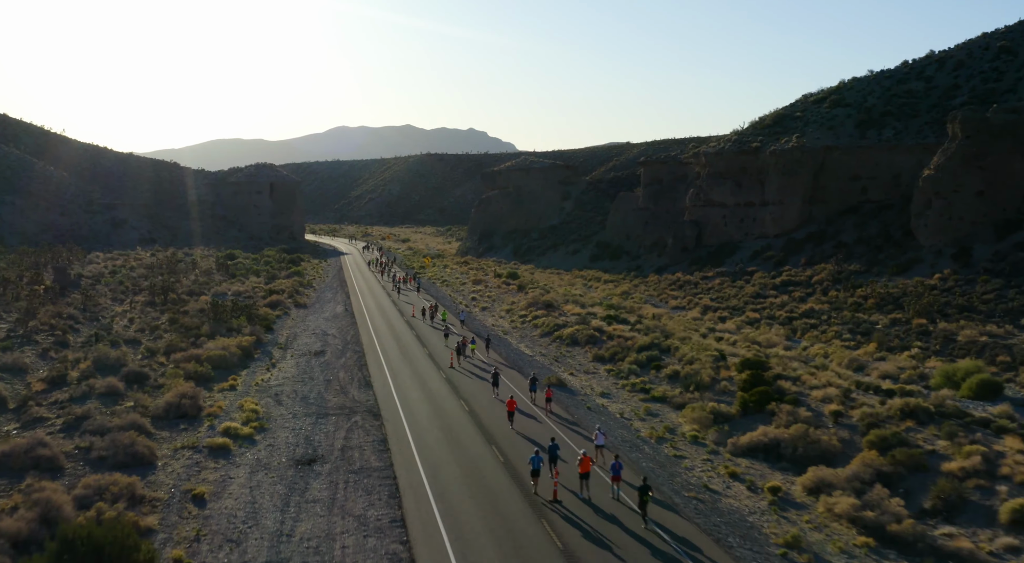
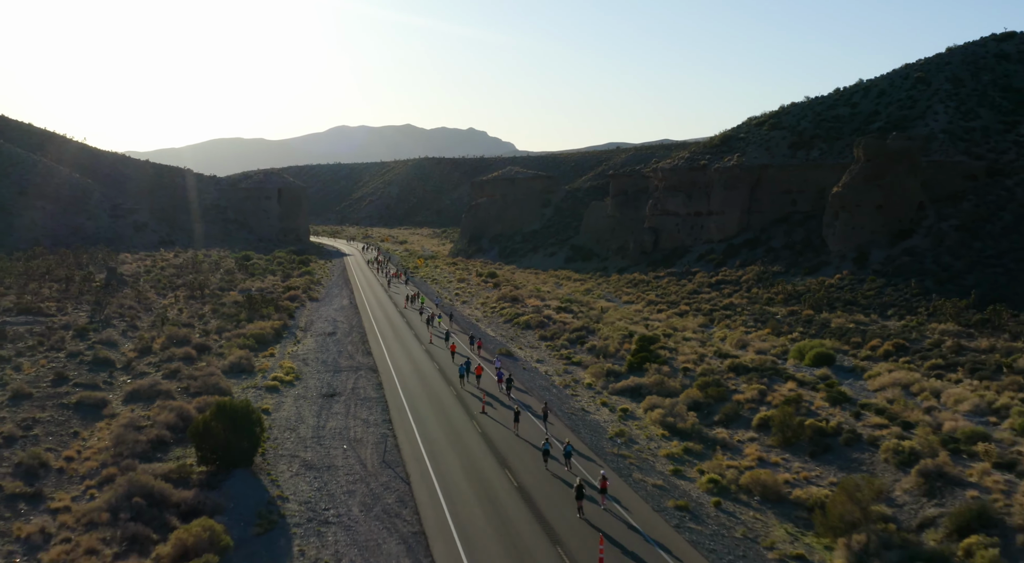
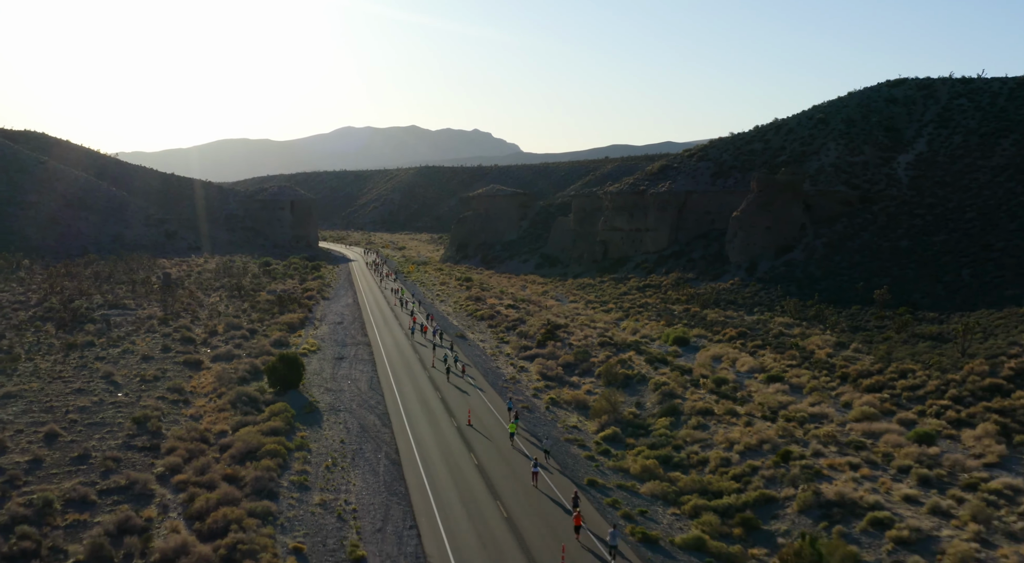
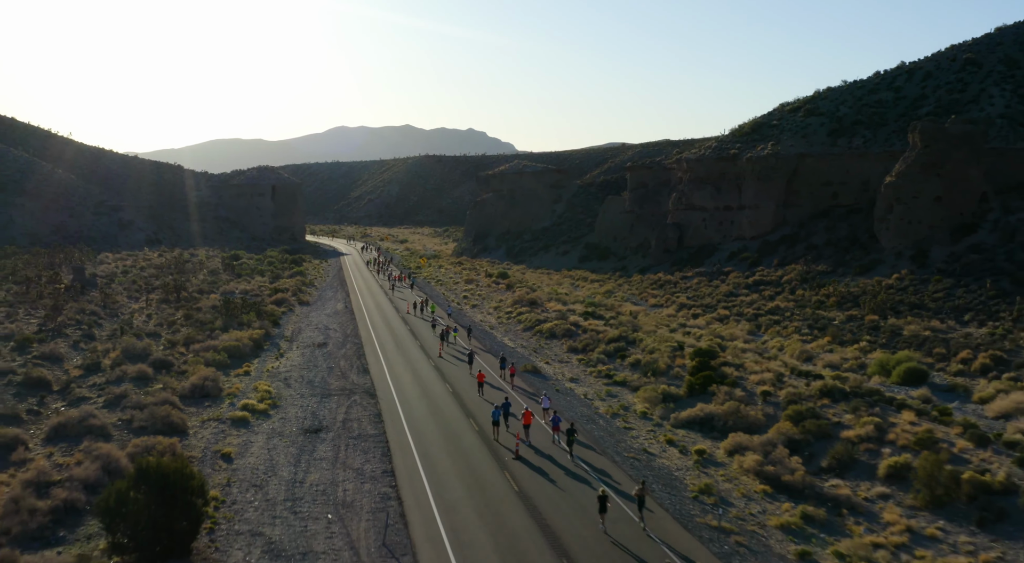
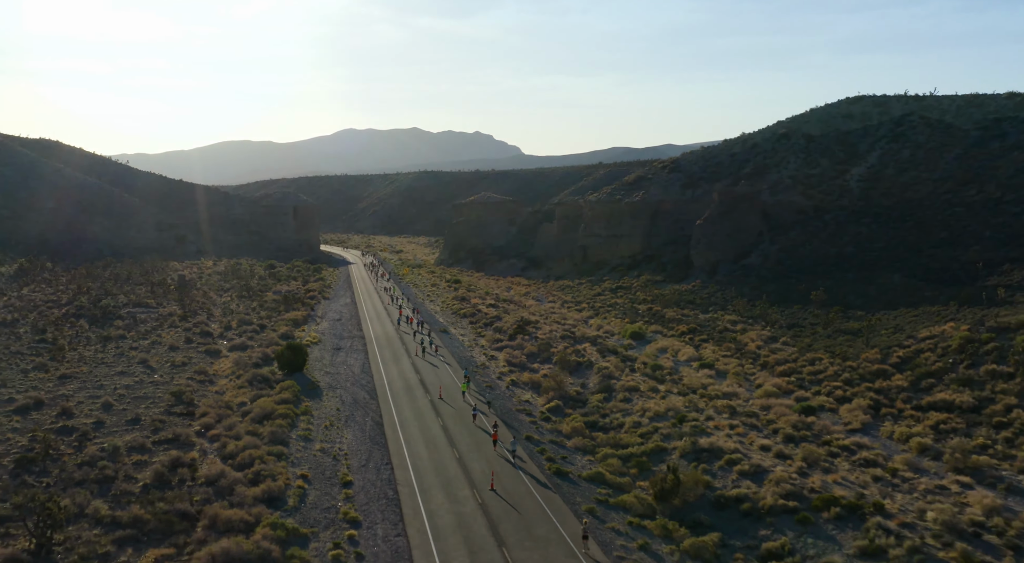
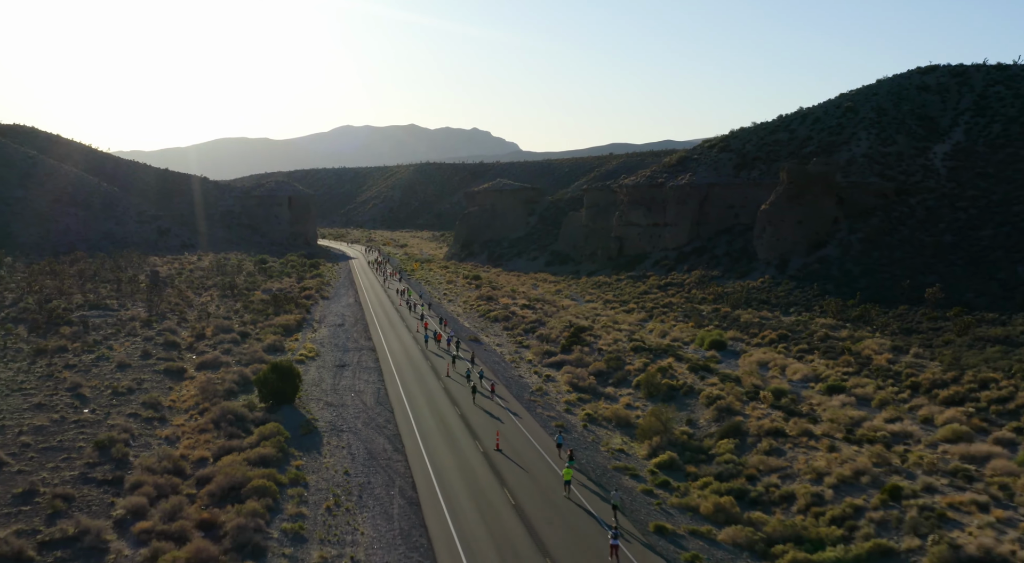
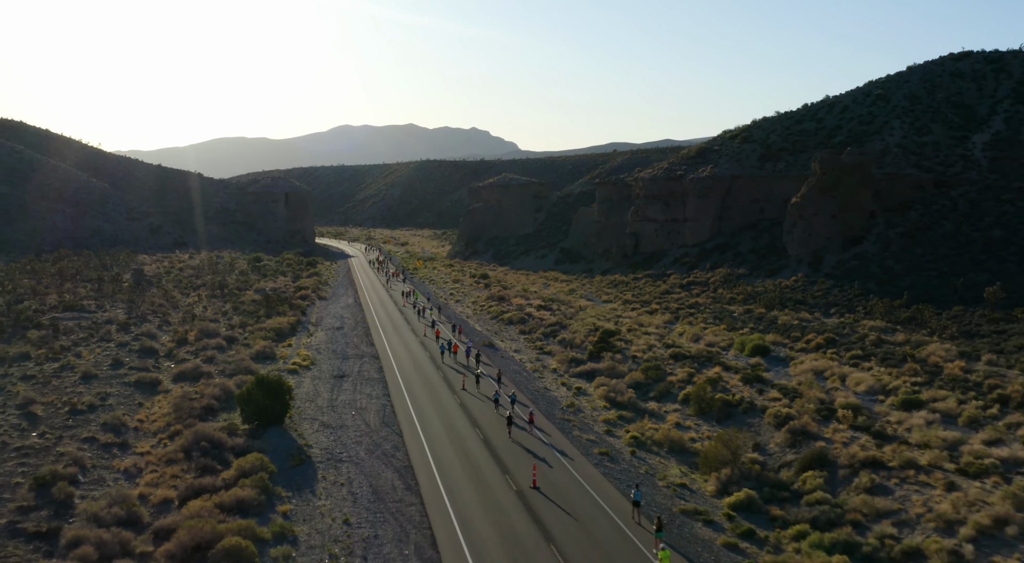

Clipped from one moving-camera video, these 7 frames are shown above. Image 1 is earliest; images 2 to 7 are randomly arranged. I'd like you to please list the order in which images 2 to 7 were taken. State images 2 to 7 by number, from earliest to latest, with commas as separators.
4, 2, 7, 6, 3, 5
